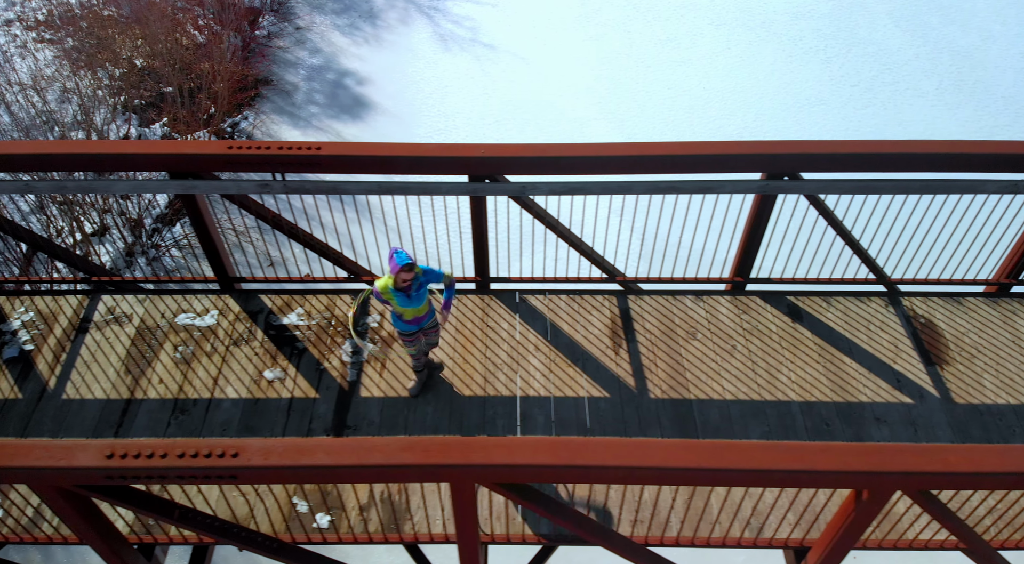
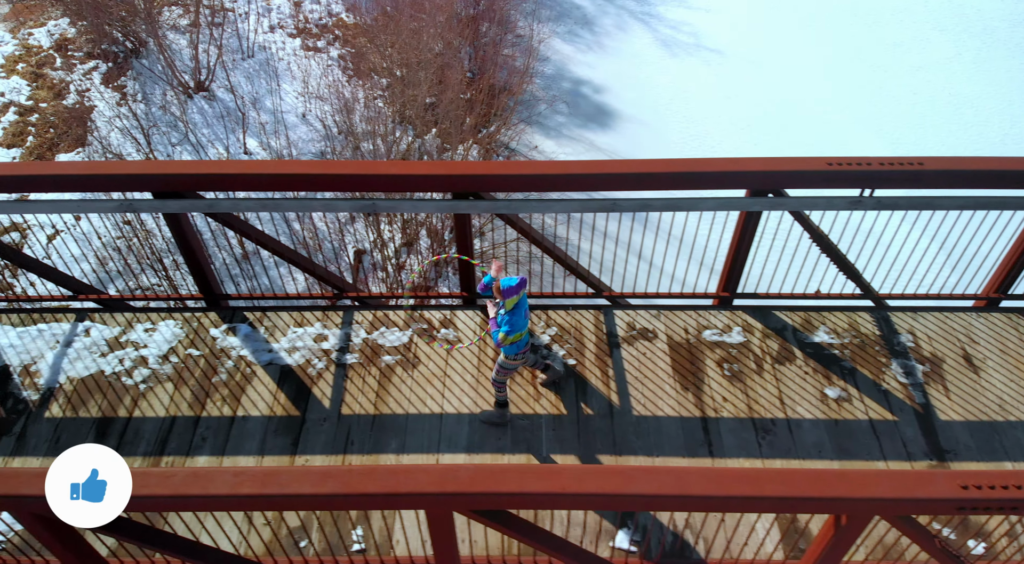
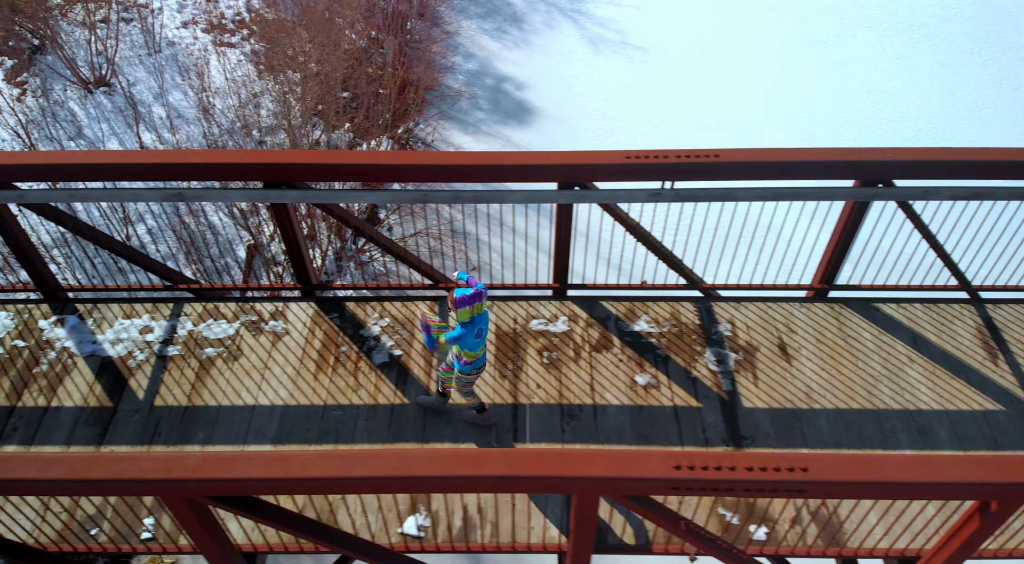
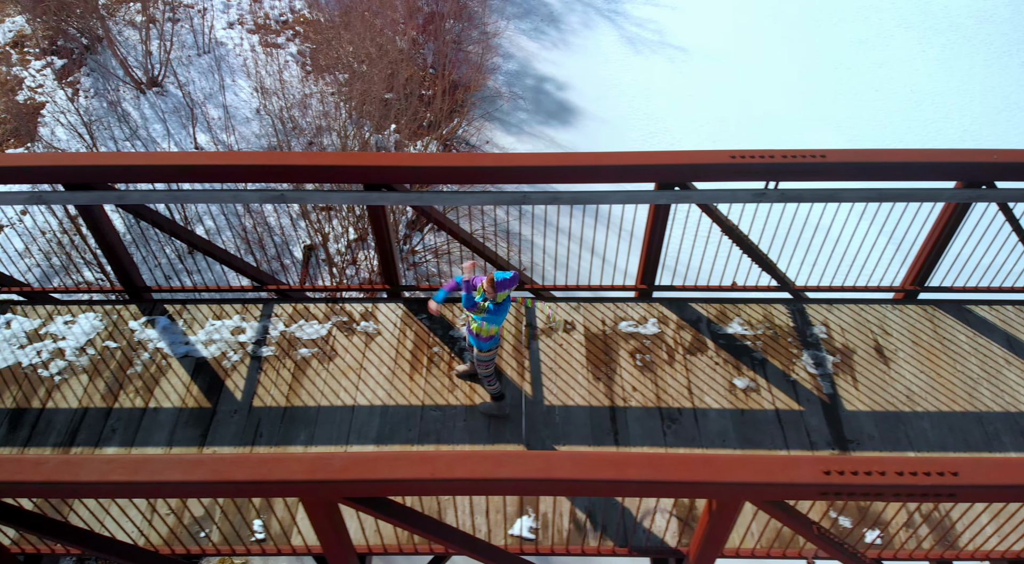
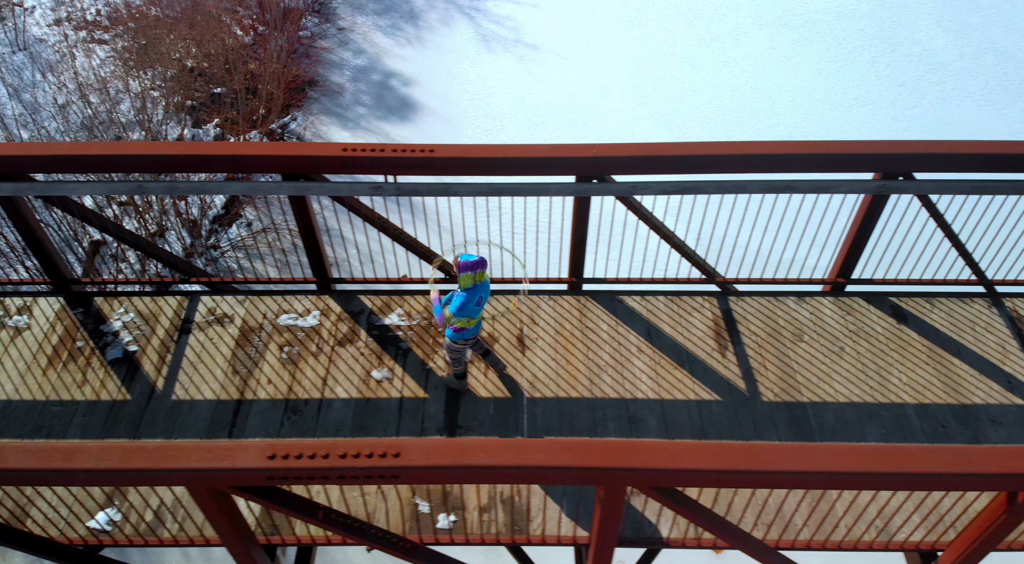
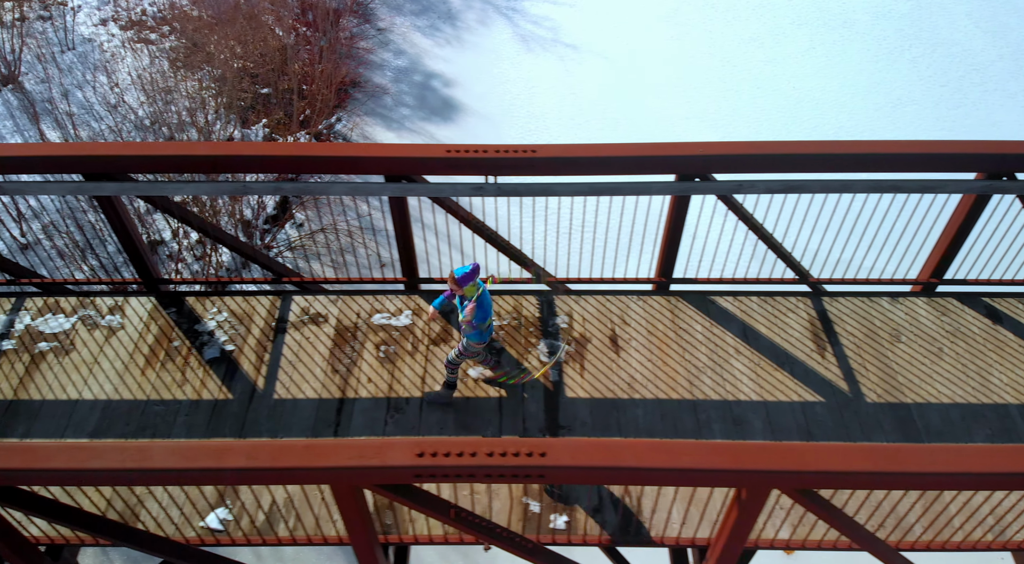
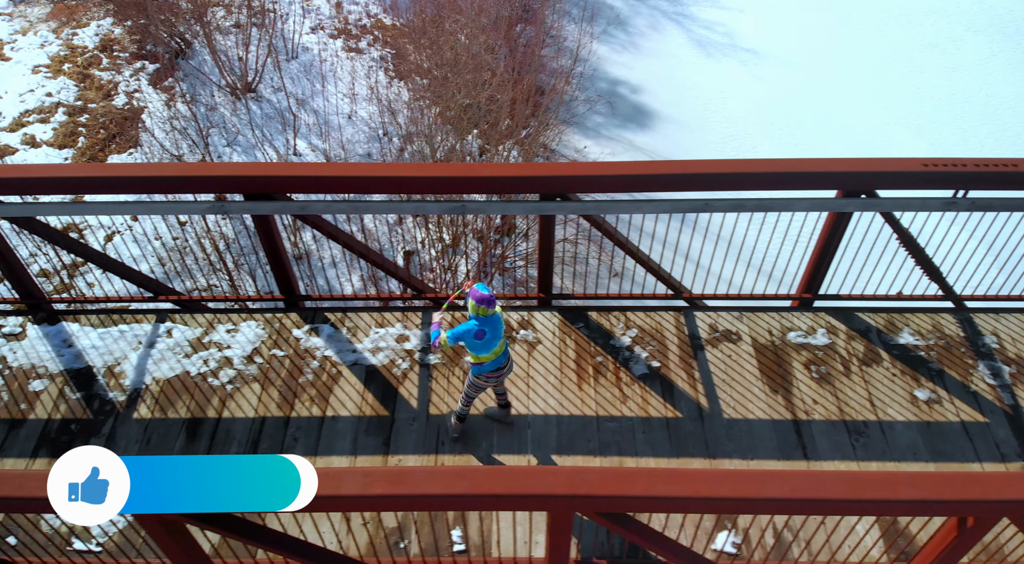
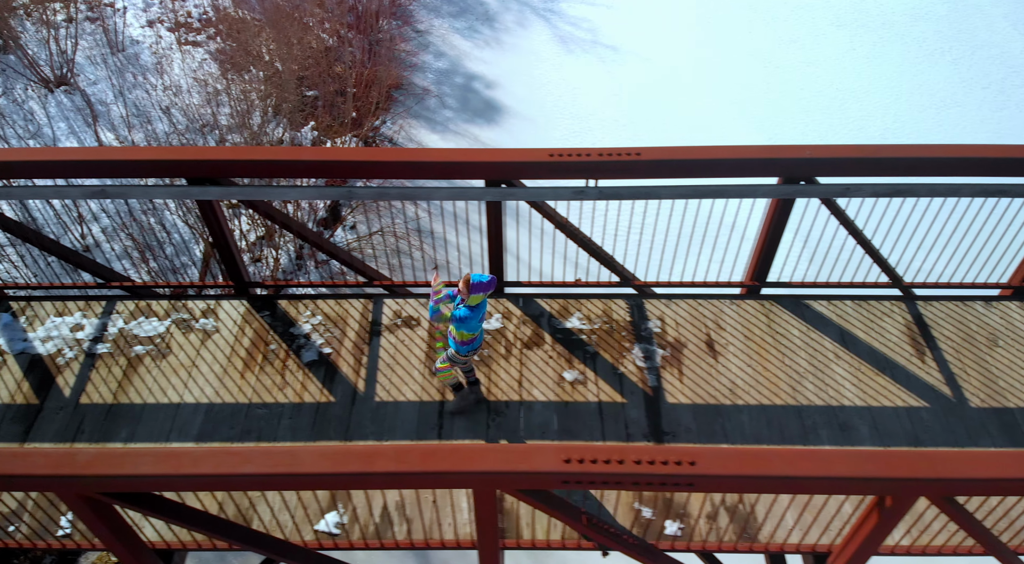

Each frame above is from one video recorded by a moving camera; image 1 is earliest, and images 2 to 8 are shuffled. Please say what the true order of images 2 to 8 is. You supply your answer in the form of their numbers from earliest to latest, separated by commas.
5, 6, 8, 3, 4, 2, 7
